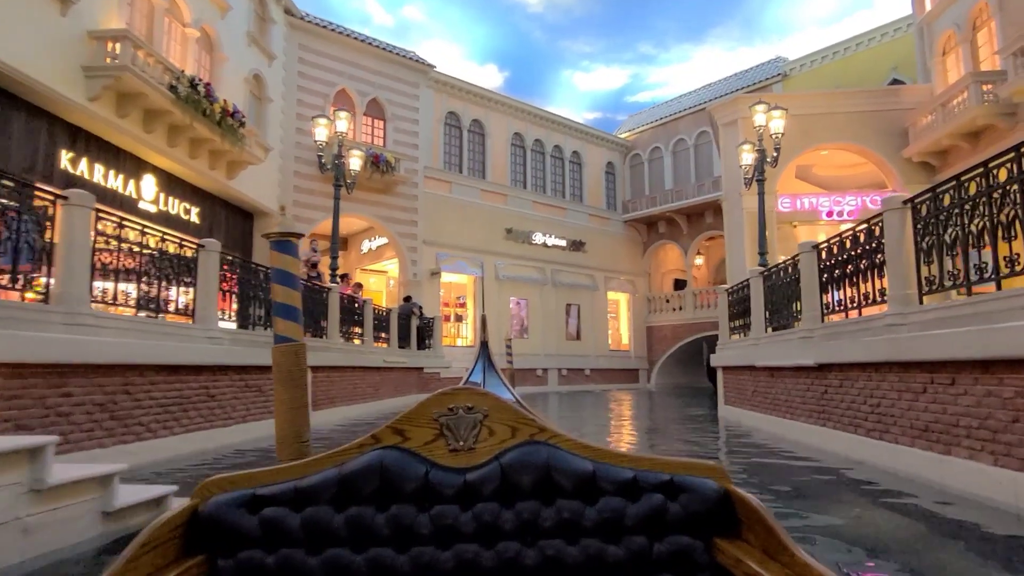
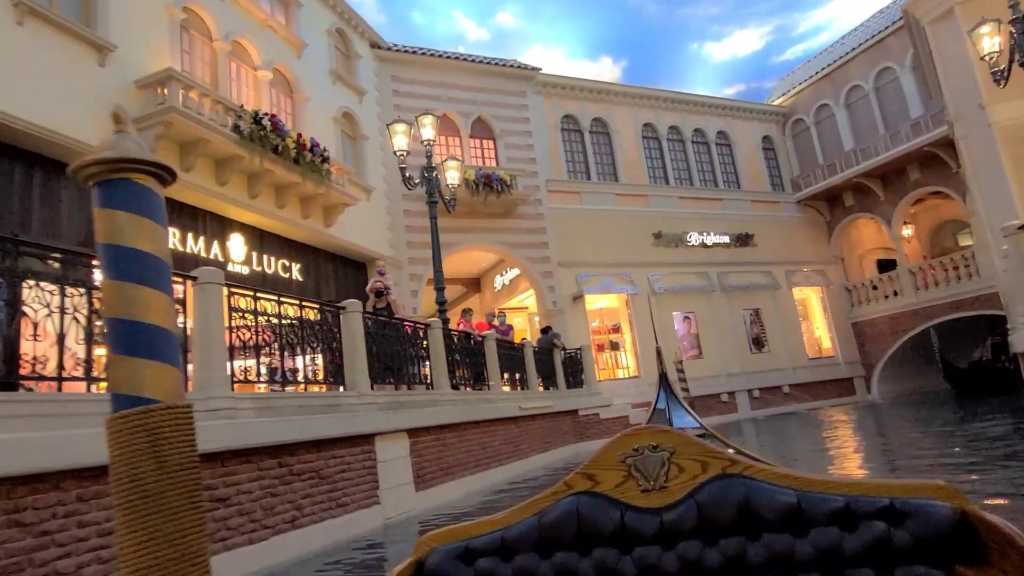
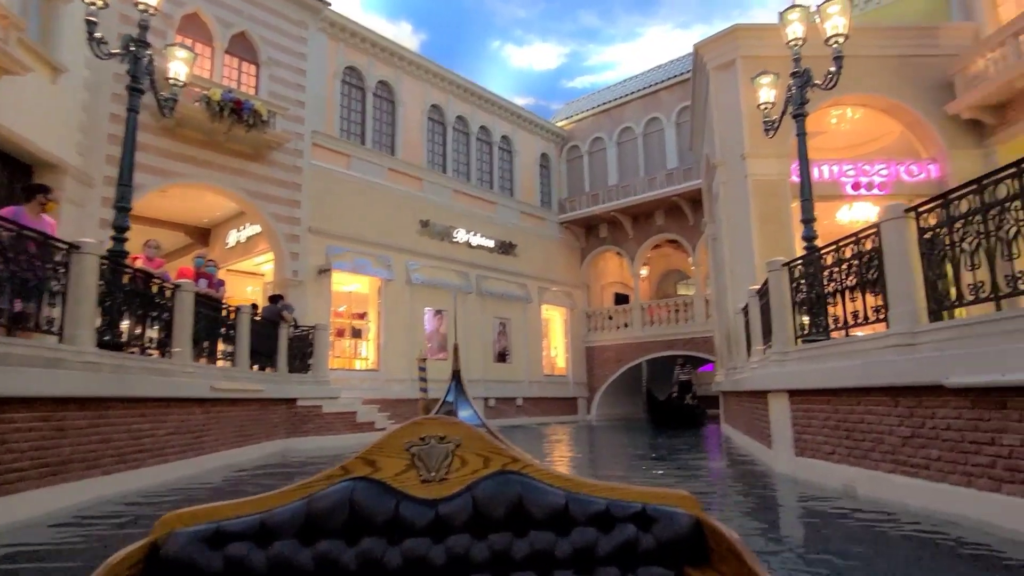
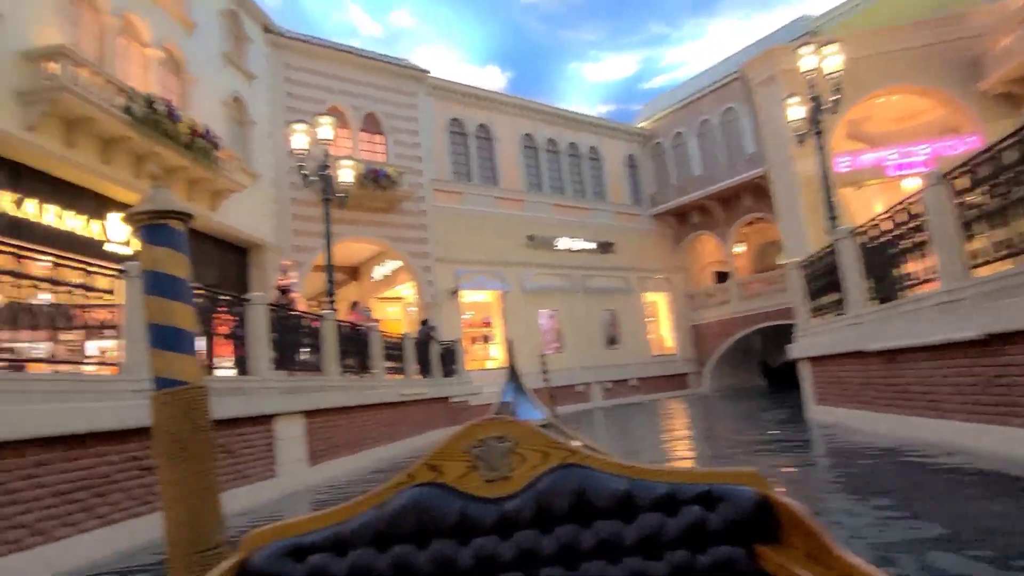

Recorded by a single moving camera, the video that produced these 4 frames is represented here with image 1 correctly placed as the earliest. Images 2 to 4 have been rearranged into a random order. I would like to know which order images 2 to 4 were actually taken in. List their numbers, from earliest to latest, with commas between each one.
4, 2, 3
